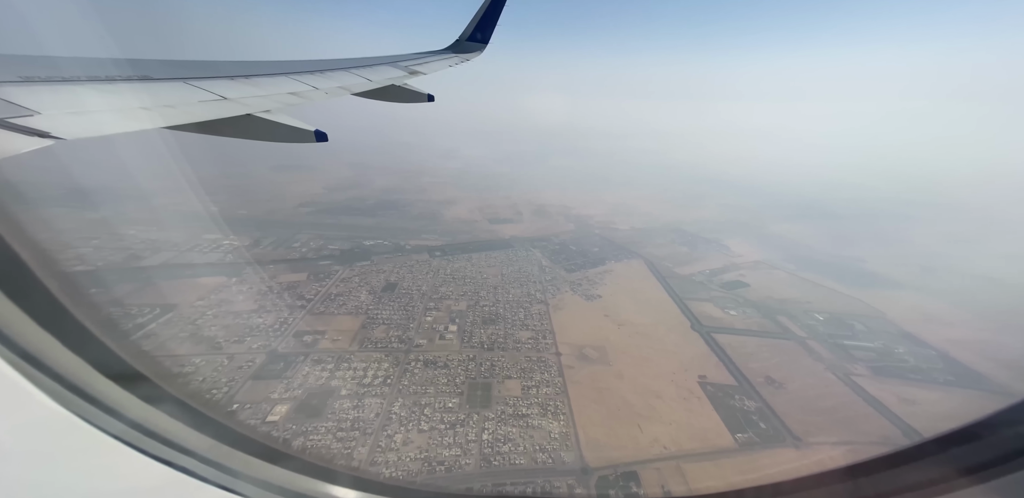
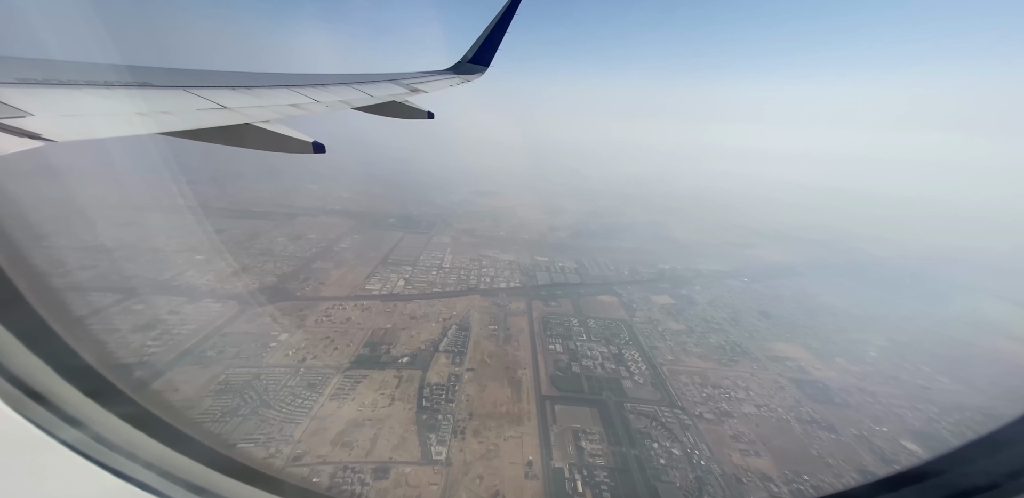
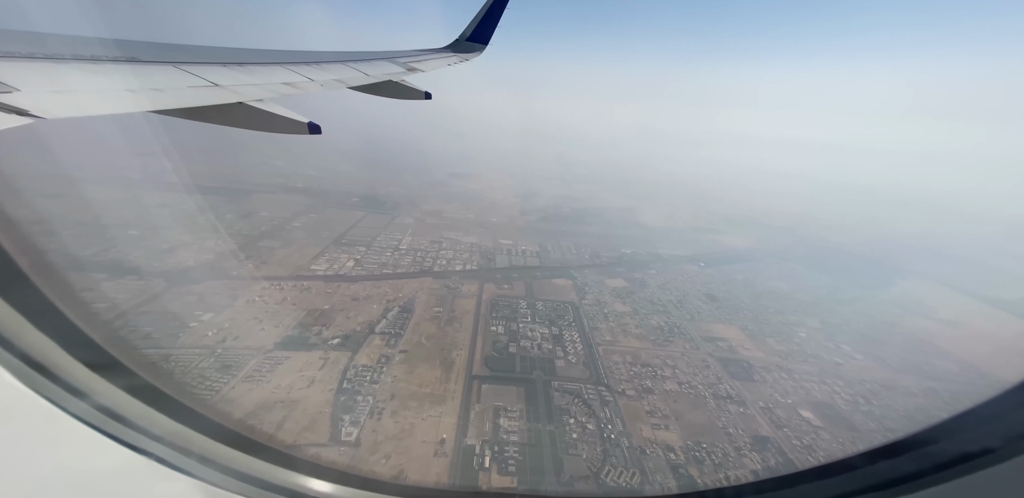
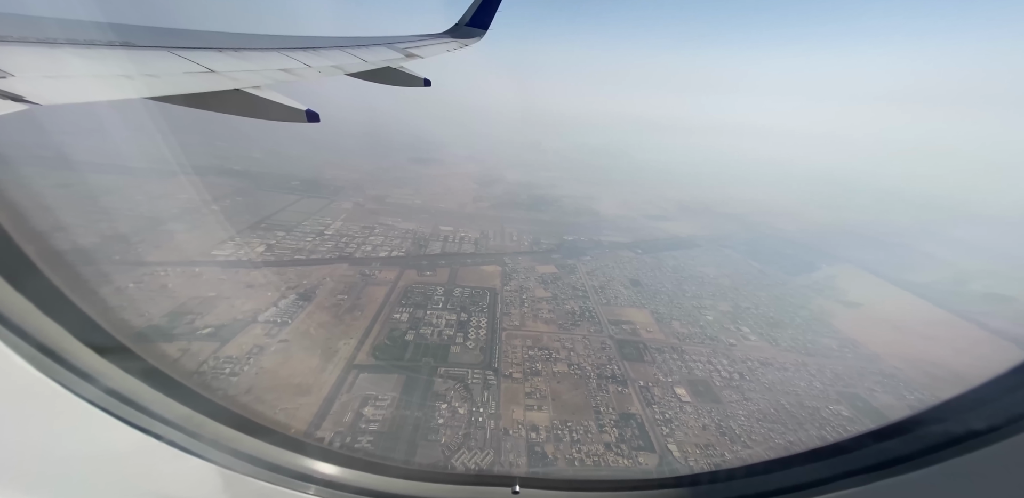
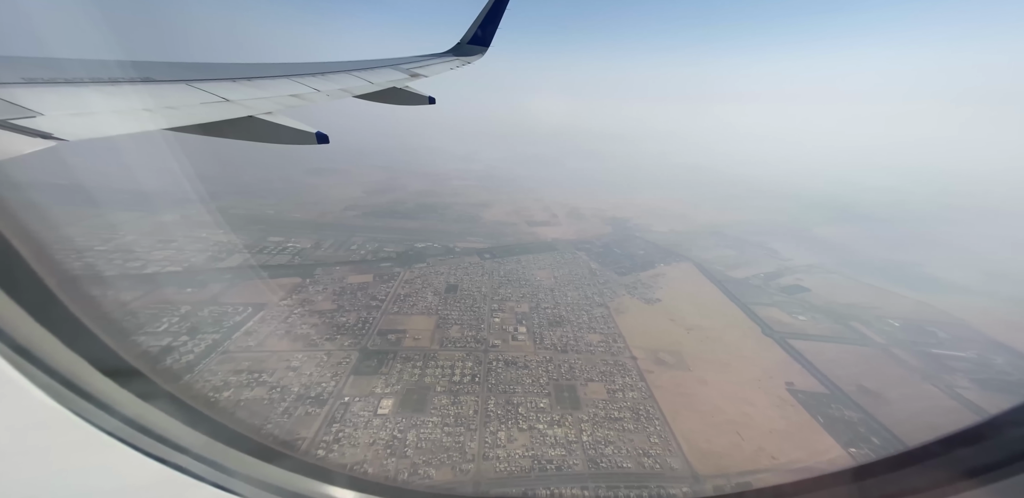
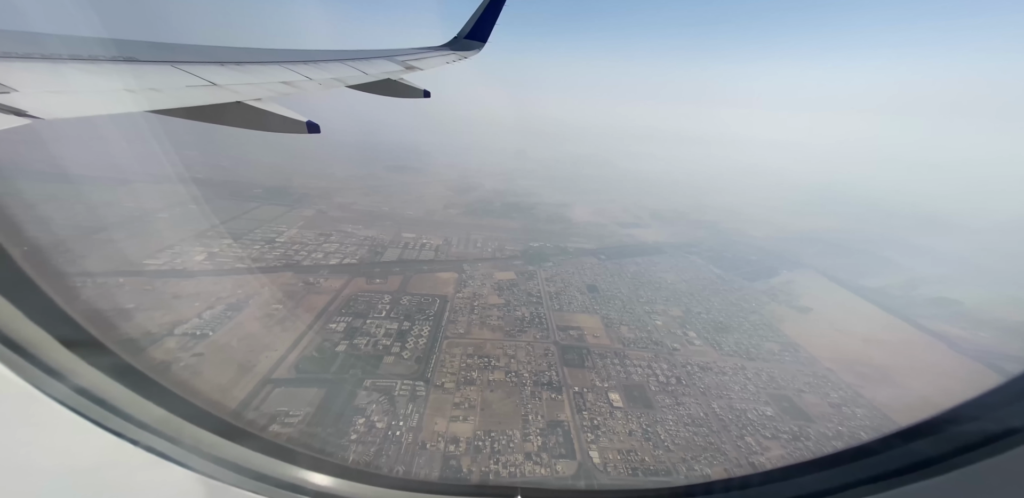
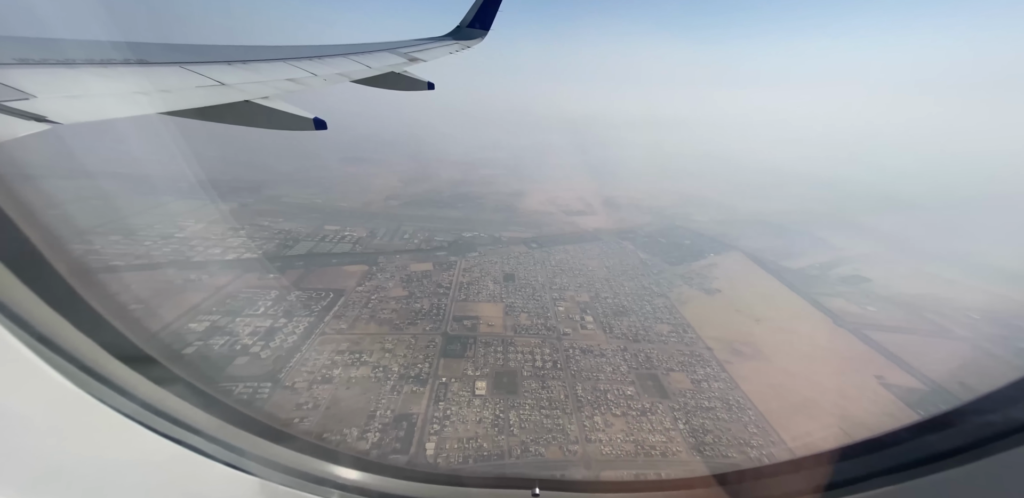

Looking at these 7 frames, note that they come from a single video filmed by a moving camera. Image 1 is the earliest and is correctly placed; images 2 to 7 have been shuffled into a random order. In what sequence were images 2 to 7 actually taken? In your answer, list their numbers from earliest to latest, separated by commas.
5, 7, 6, 4, 3, 2
